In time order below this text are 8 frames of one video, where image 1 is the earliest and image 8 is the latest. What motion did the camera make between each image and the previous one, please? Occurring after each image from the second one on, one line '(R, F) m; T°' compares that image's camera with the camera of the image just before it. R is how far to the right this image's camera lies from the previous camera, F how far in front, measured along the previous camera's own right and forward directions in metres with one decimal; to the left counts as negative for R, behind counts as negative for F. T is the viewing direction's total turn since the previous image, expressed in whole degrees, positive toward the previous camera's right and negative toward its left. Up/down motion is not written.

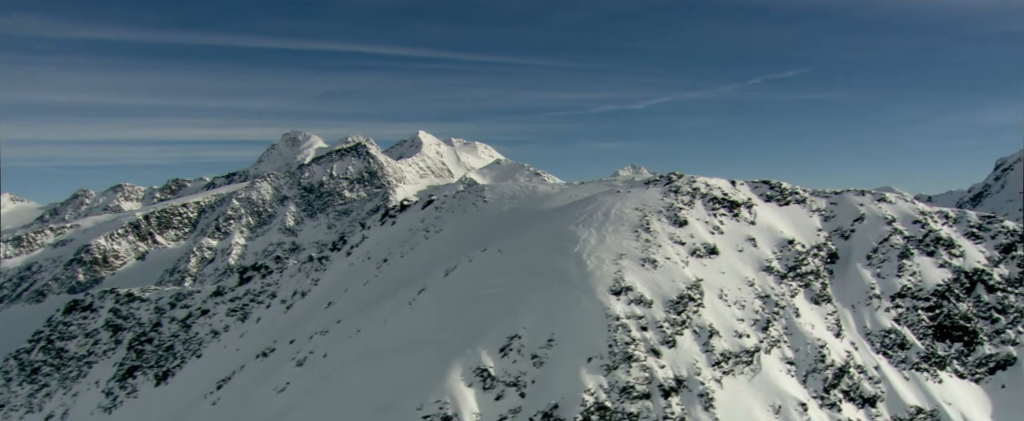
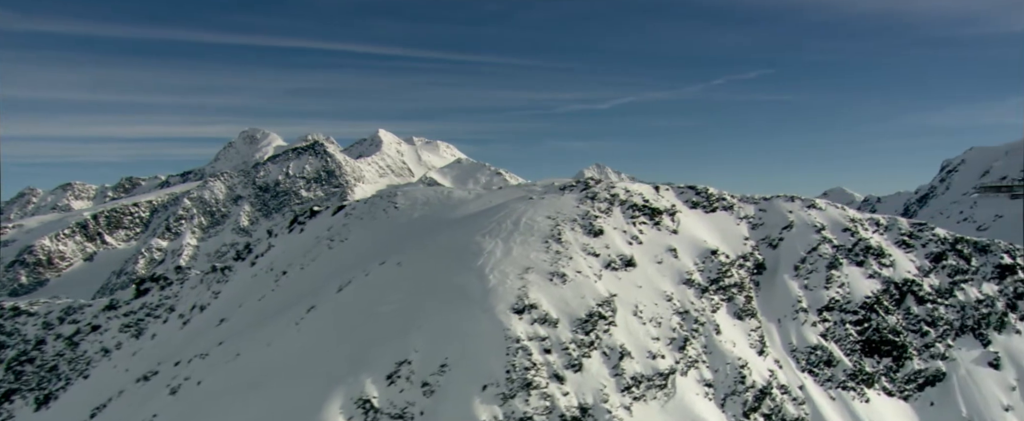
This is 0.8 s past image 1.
(+8.9, +8.1) m; +3°
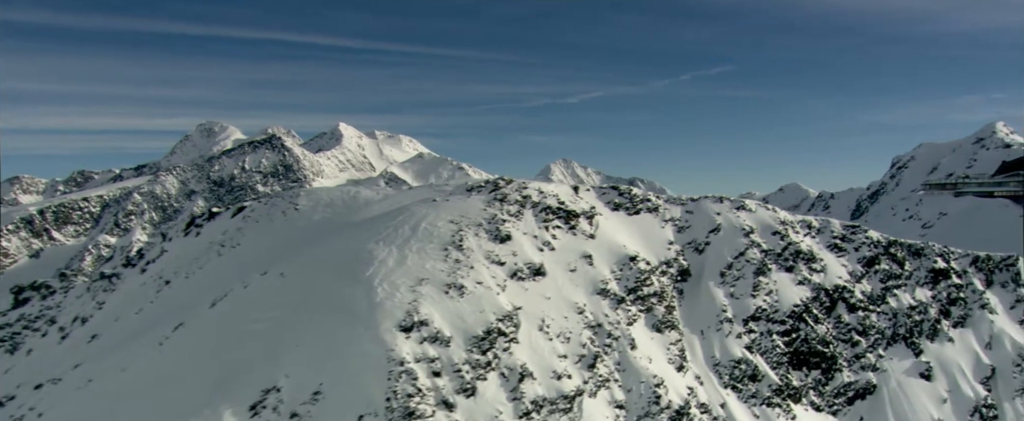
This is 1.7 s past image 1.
(+8.6, +8.2) m; +3°
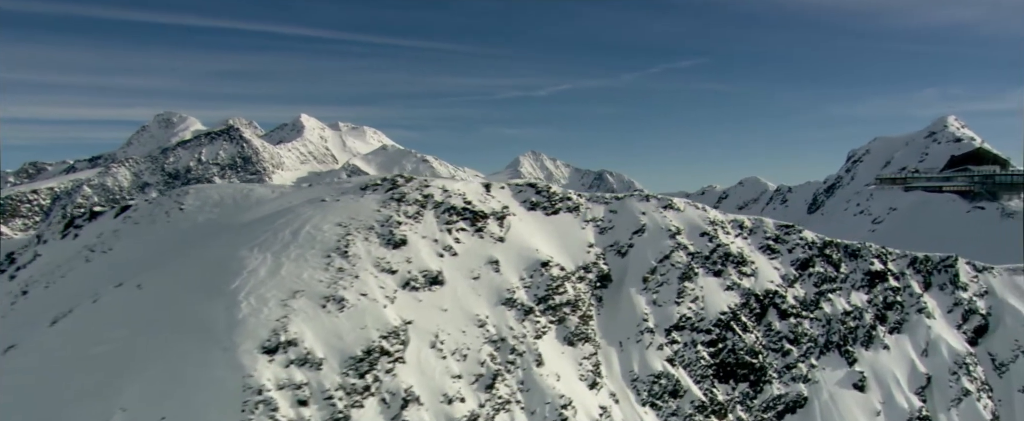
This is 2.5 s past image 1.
(+8.4, +8.3) m; +3°
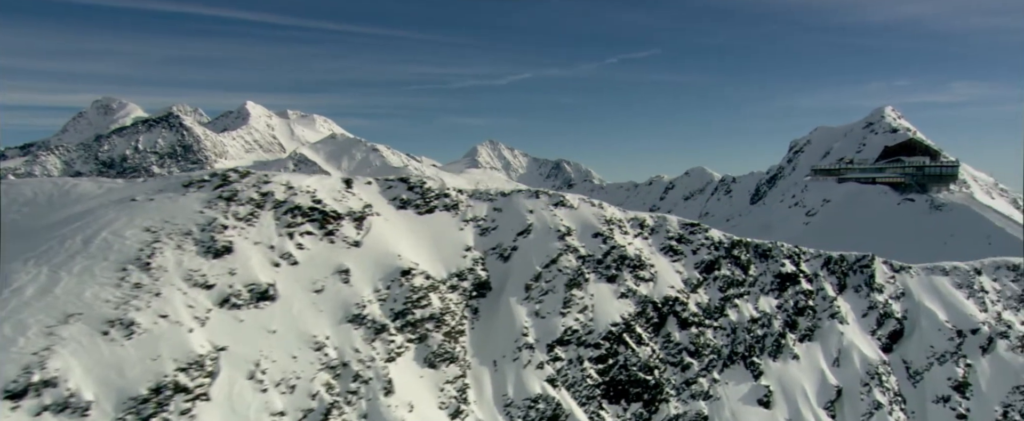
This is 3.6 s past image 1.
(+10.7, +10.5) m; +4°
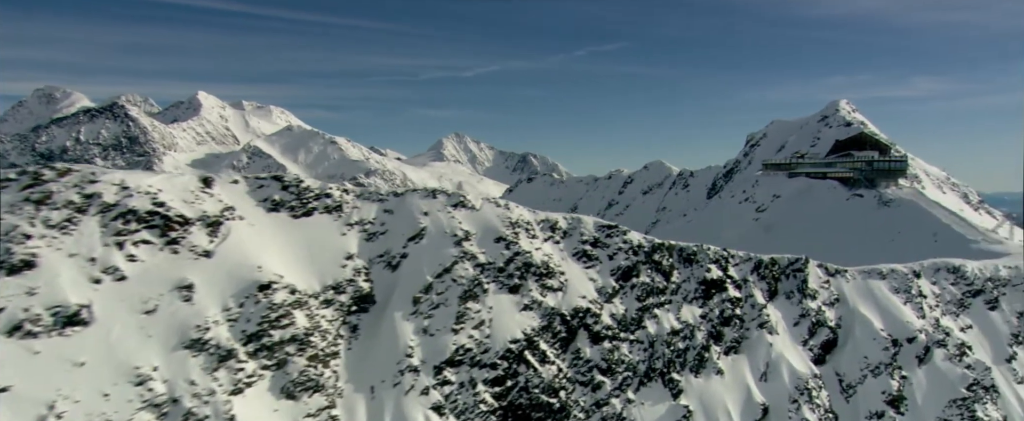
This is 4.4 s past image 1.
(+8.3, +8.7) m; +3°
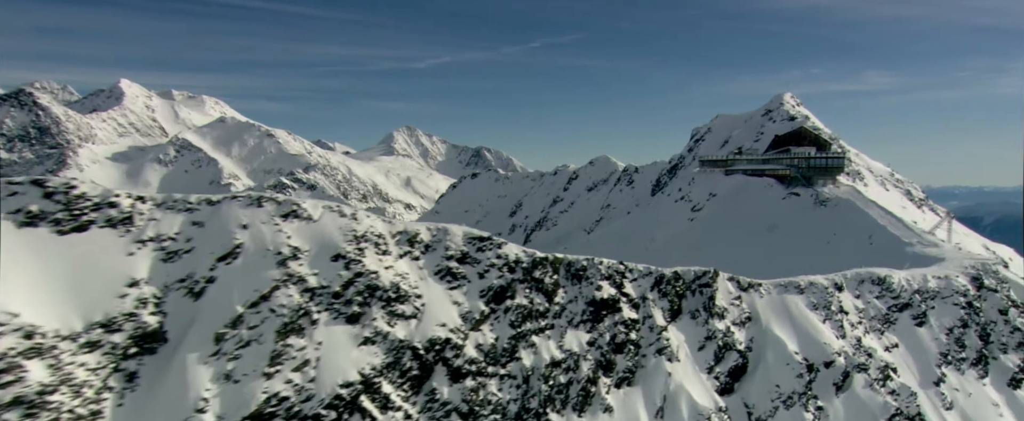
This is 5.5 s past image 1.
(+10.6, +12.0) m; +4°
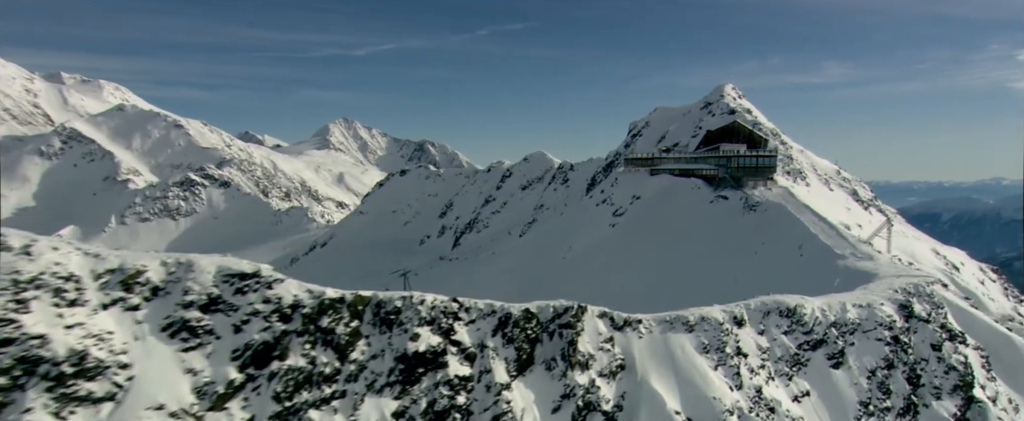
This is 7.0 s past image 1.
(+12.8, +17.4) m; +4°
